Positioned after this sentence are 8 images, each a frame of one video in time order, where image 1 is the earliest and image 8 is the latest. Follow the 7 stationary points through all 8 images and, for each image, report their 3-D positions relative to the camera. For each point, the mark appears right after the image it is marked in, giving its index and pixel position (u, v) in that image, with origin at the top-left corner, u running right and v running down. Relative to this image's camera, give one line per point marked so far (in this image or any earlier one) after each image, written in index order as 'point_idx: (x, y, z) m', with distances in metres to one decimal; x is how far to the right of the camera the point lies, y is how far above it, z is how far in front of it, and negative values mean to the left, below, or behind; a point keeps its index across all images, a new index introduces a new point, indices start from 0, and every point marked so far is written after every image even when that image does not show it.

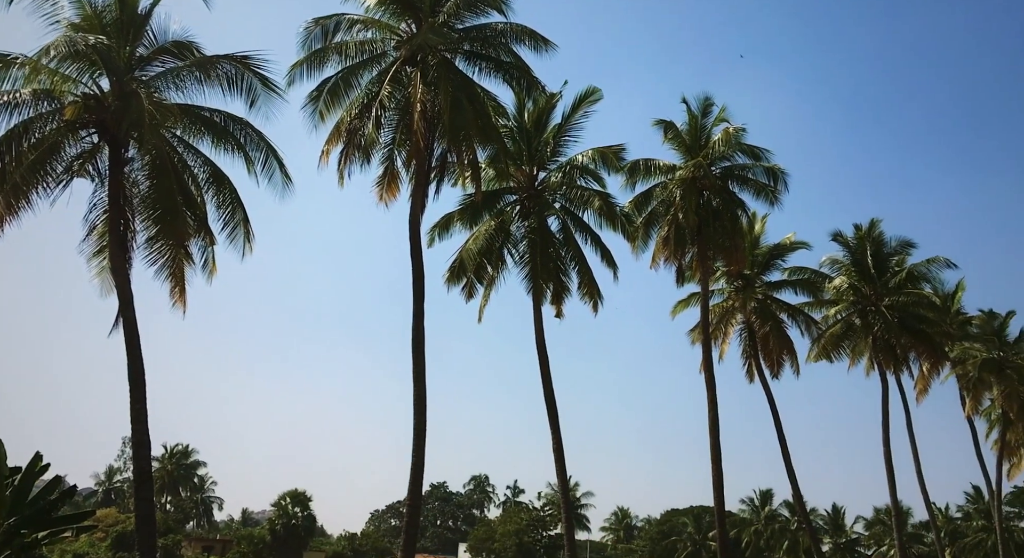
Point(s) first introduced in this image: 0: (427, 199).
0: (-1.5, +1.7, +17.9) m
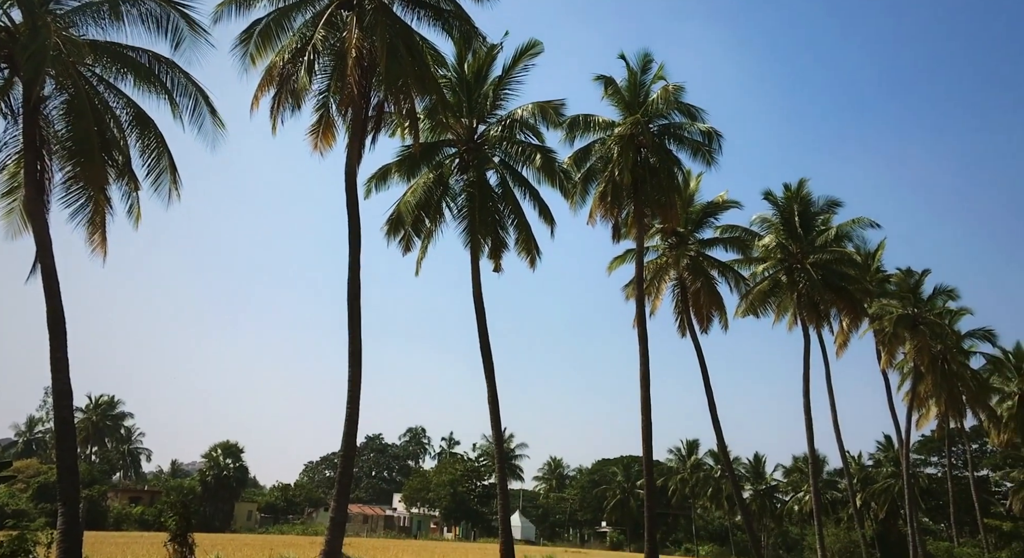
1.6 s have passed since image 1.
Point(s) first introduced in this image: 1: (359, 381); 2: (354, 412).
0: (-3.0, +2.7, +17.8) m
1: (-2.9, -2.1, +17.1) m
2: (-3.1, -2.7, +17.5) m
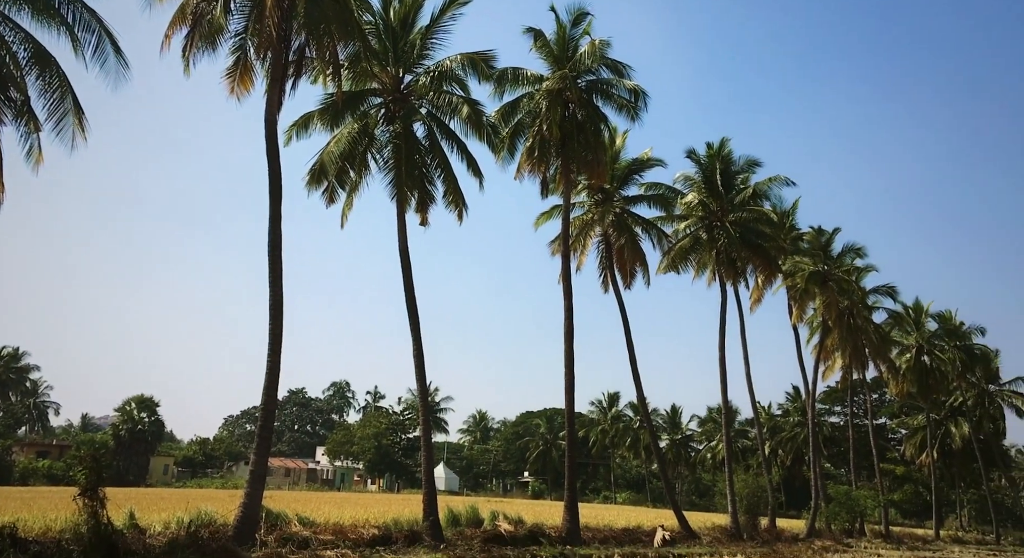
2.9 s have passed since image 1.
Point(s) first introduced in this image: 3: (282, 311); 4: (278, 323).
0: (-4.7, +3.8, +17.4) m
1: (-4.6, -1.0, +16.9) m
2: (-4.8, -1.7, +17.3) m
3: (-4.6, -0.6, +17.0) m
4: (-4.6, -0.8, +16.9) m
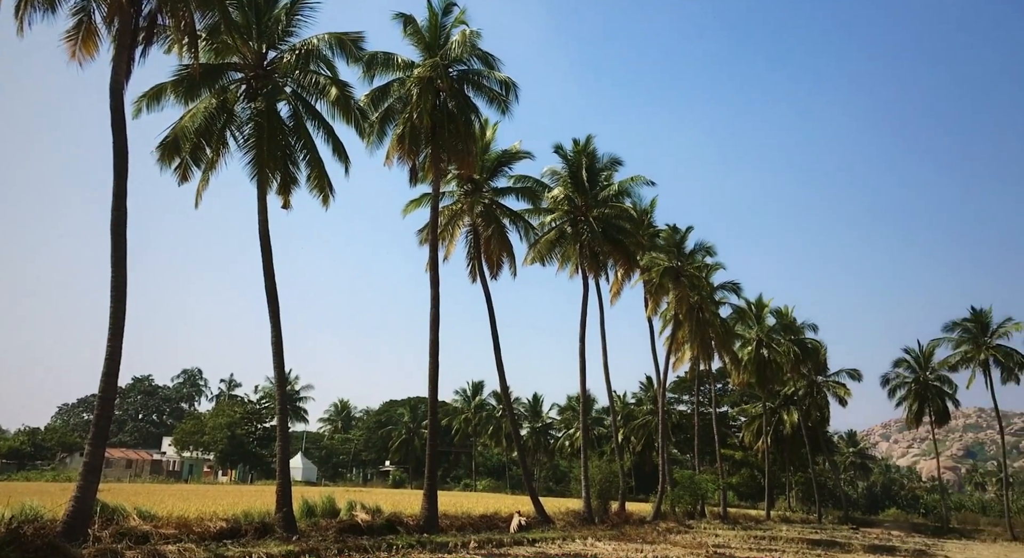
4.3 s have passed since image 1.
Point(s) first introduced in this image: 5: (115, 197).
0: (-7.5, +4.2, +16.4) m
1: (-7.5, -0.7, +16.1) m
2: (-7.7, -1.3, +16.4) m
3: (-7.4, -0.2, +16.1) m
4: (-7.5, -0.5, +16.1) m
5: (-7.7, +1.6, +16.3) m
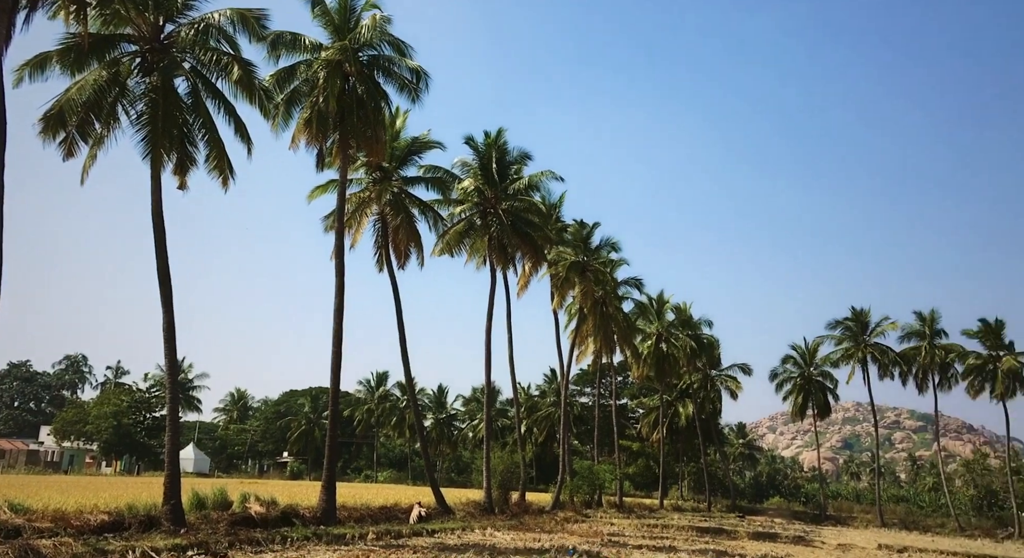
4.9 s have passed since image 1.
0: (-9.2, +4.6, +15.4) m
1: (-9.3, -0.3, +15.1) m
2: (-9.6, -0.9, +15.4) m
3: (-9.3, +0.1, +15.1) m
4: (-9.3, -0.1, +15.1) m
5: (-9.5, +2.0, +15.3) m
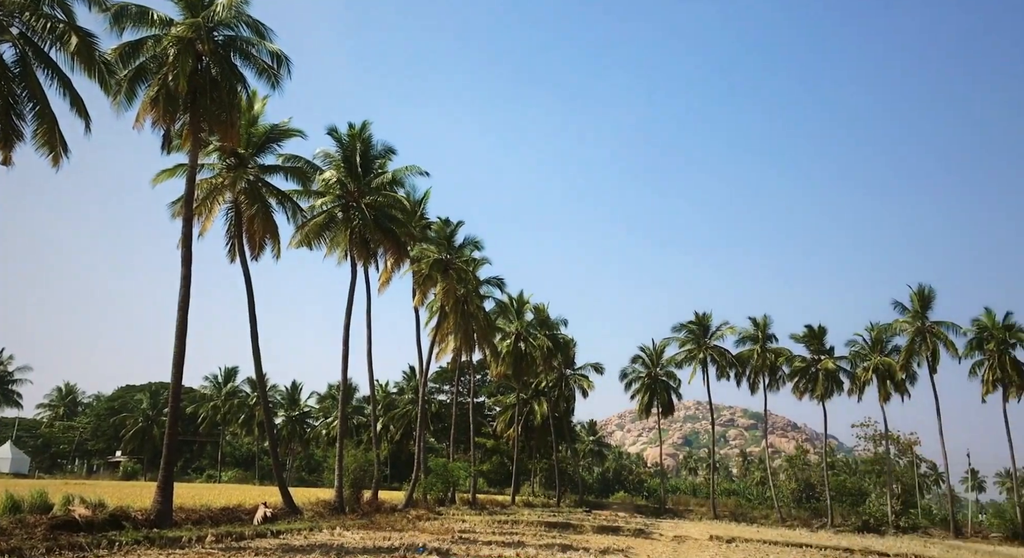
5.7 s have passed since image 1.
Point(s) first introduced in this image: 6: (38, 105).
0: (-11.7, +5.0, +13.5) m
1: (-11.8, +0.1, +13.2) m
2: (-12.2, -0.5, +13.4) m
3: (-11.8, +0.5, +13.2) m
4: (-11.9, +0.3, +13.1) m
5: (-12.0, +2.4, +13.3) m
6: (-10.7, +3.9, +18.6) m
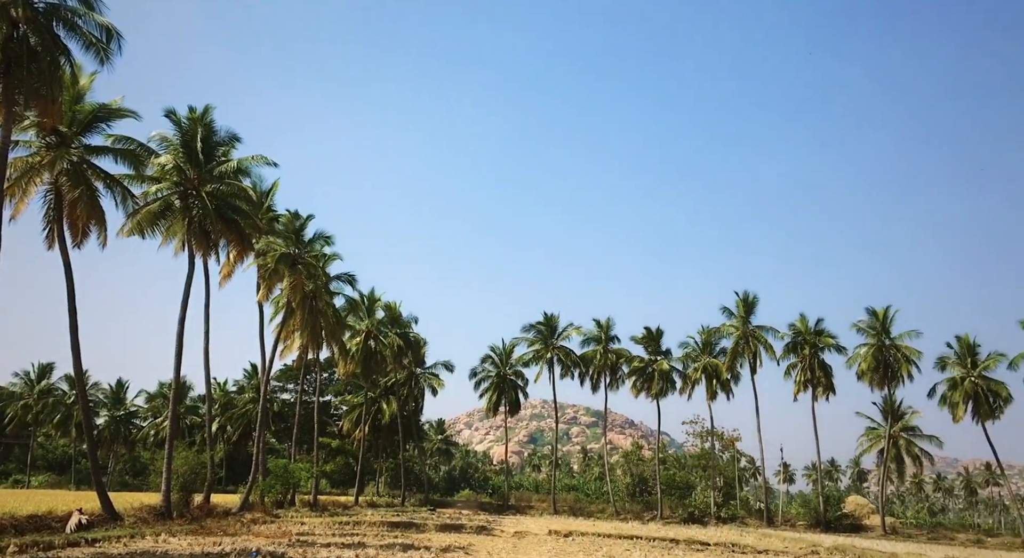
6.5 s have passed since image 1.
0: (-14.1, +5.3, +11.0) m
1: (-14.3, +0.5, +10.6) m
2: (-14.7, -0.1, +10.8) m
3: (-14.2, +0.9, +10.7) m
4: (-14.3, +0.7, +10.6) m
5: (-14.4, +2.8, +10.7) m
6: (-14.0, +4.3, +16.2) m
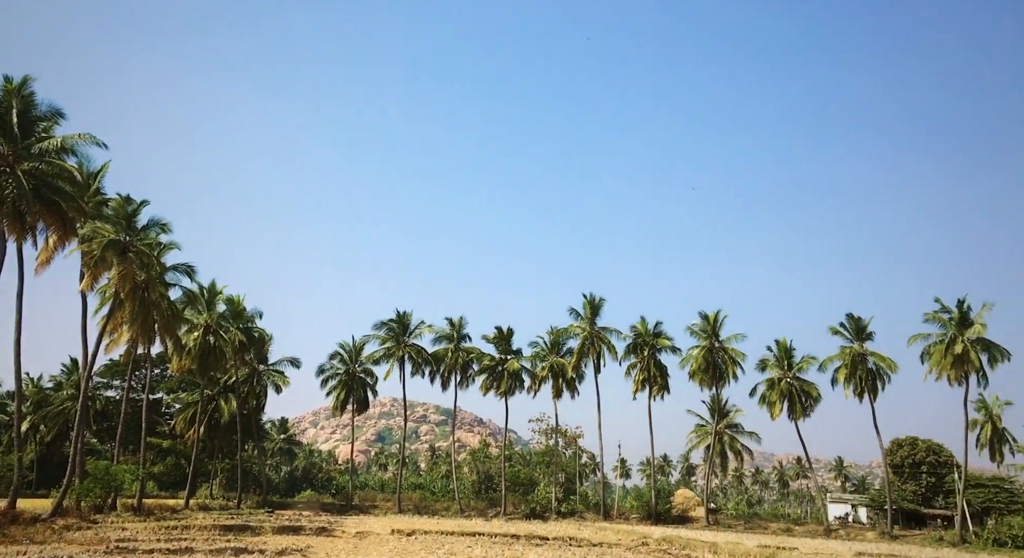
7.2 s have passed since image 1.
0: (-15.9, +5.9, +7.8) m
1: (-16.2, +1.1, +7.4) m
2: (-16.7, +0.5, +7.5) m
3: (-16.2, +1.5, +7.5) m
4: (-16.2, +1.3, +7.4) m
5: (-16.3, +3.3, +7.5) m
6: (-16.8, +4.9, +13.0) m
